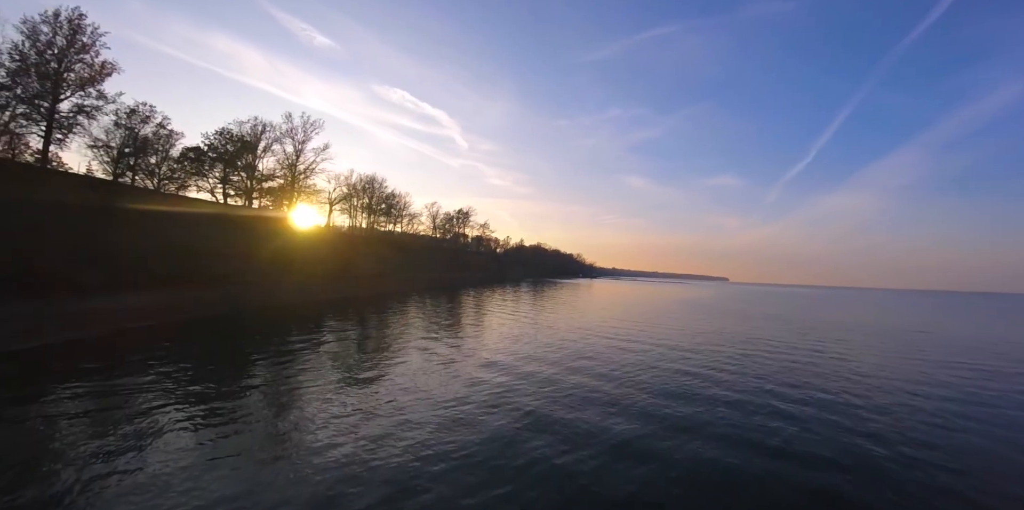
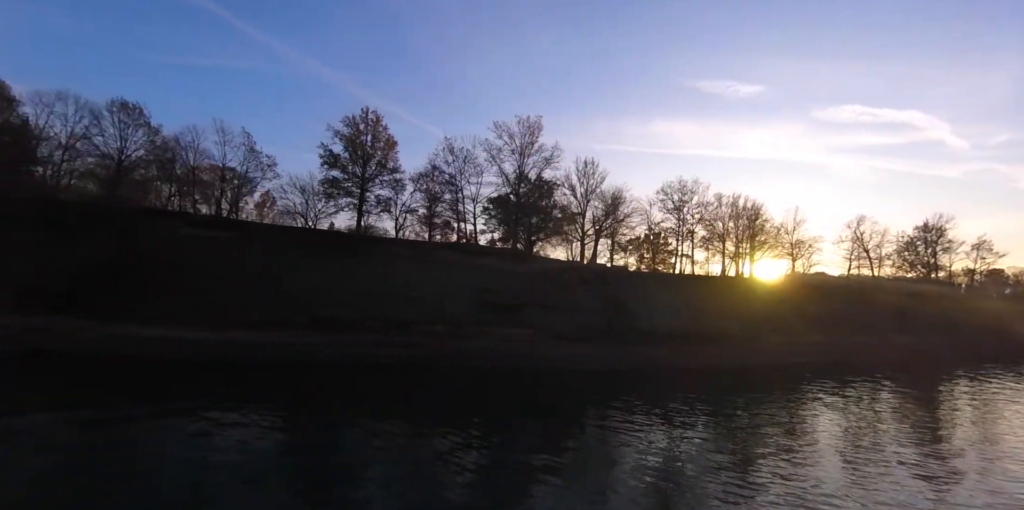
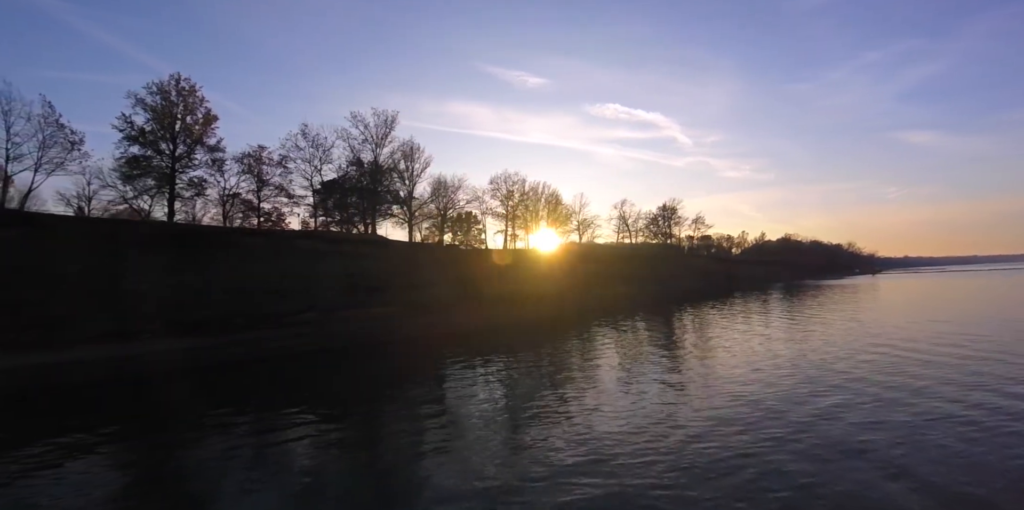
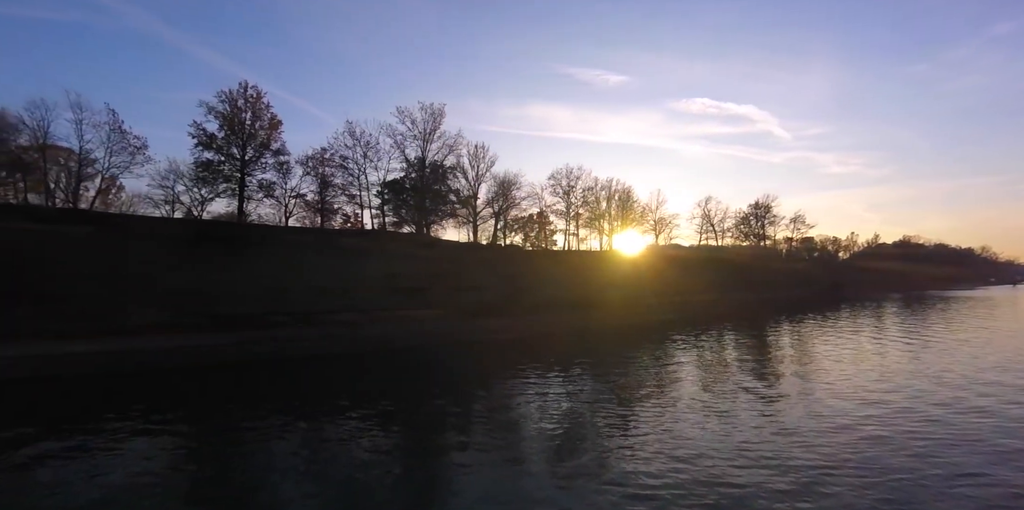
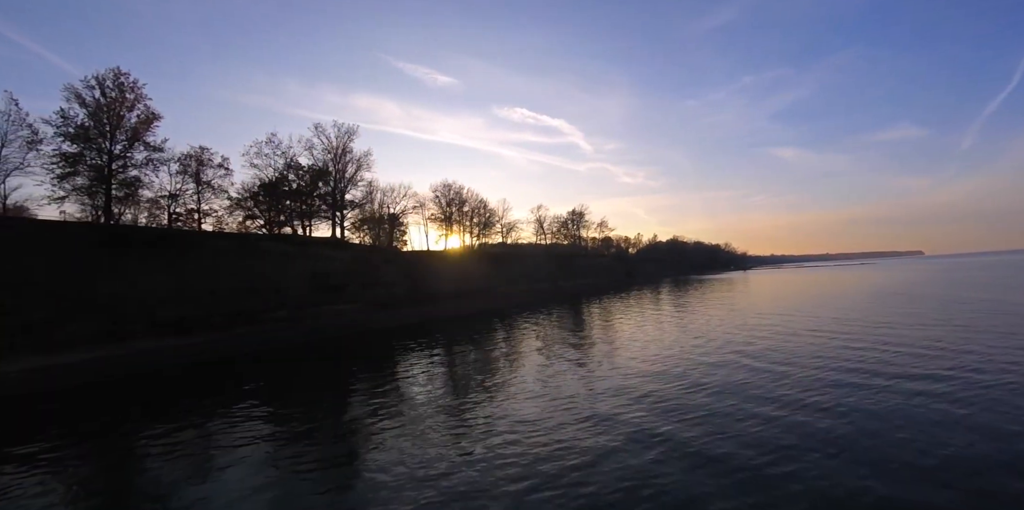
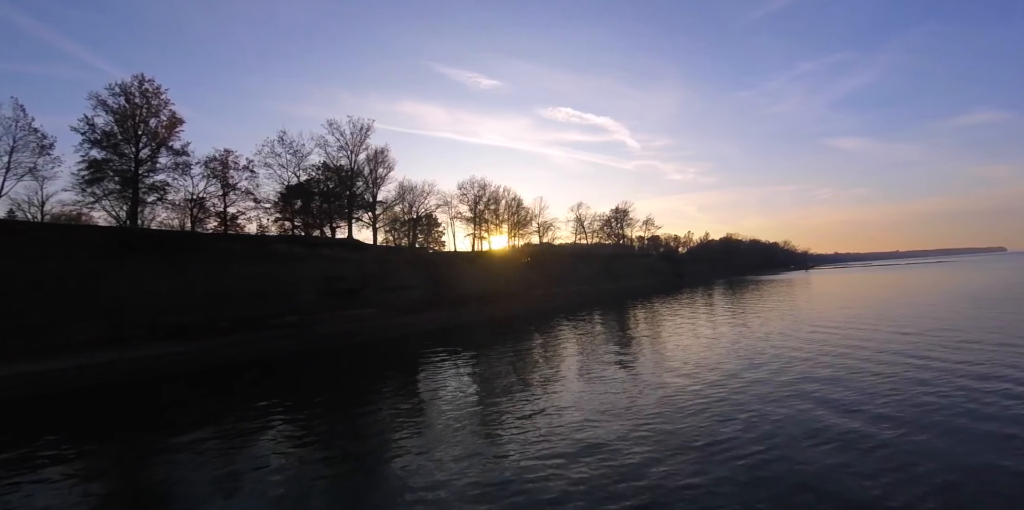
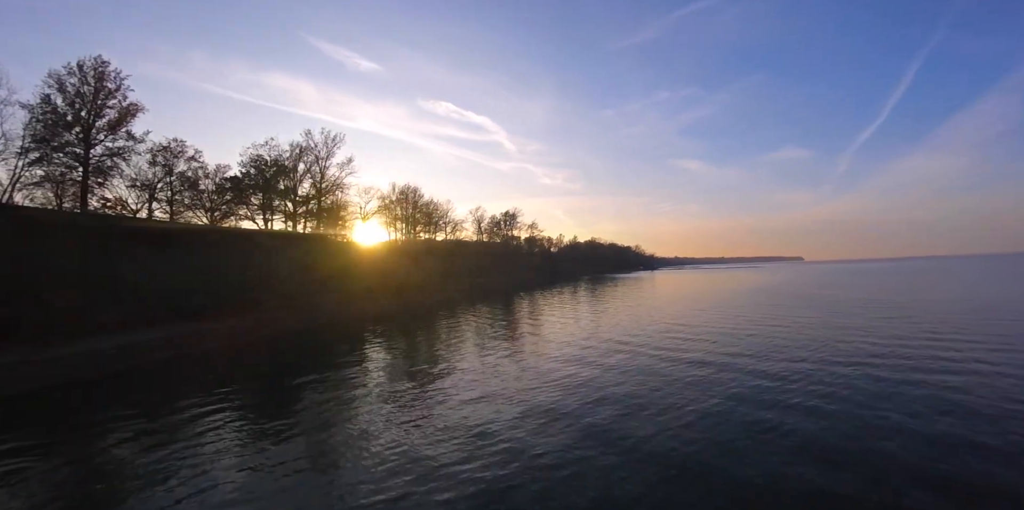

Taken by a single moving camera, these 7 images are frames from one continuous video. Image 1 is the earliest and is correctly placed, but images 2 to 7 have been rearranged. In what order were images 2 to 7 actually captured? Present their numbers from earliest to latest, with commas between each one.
7, 5, 6, 3, 4, 2
